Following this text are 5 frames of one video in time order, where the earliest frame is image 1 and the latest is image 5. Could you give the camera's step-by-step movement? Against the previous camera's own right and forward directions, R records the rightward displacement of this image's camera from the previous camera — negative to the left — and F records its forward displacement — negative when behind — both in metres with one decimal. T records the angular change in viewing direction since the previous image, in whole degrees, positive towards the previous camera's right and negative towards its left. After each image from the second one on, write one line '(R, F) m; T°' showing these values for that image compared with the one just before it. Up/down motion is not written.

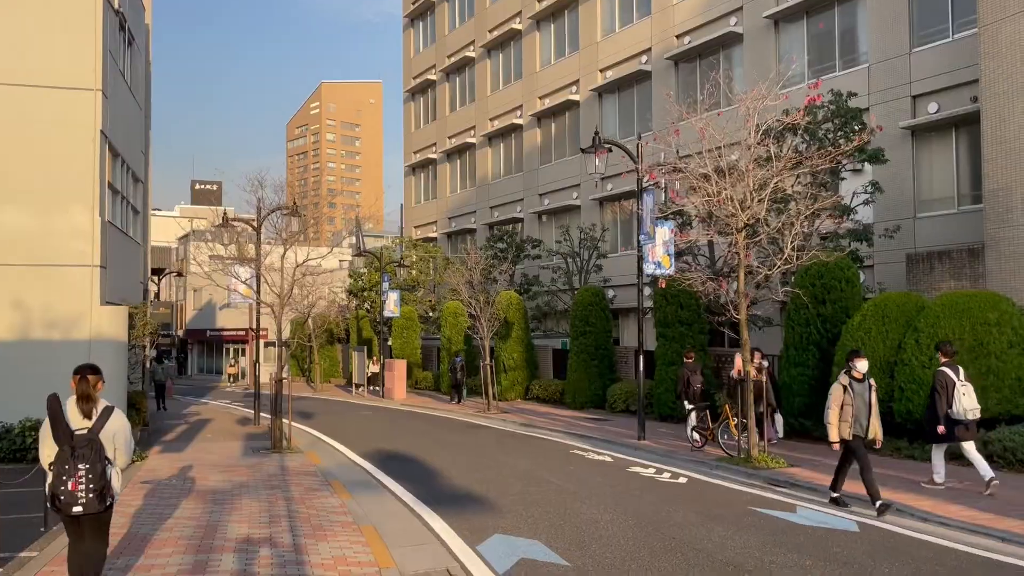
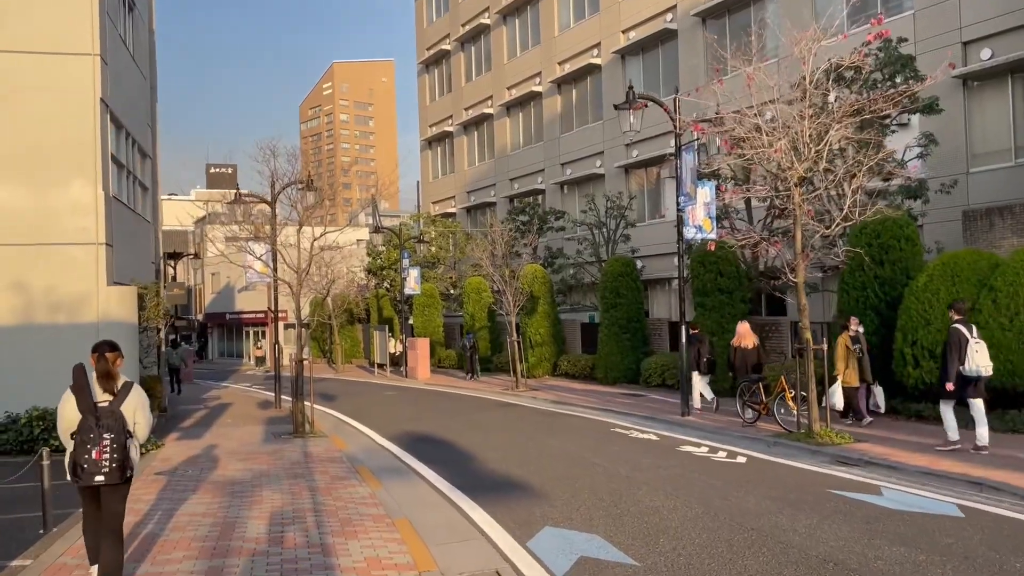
(-0.3, +1.1) m; -1°
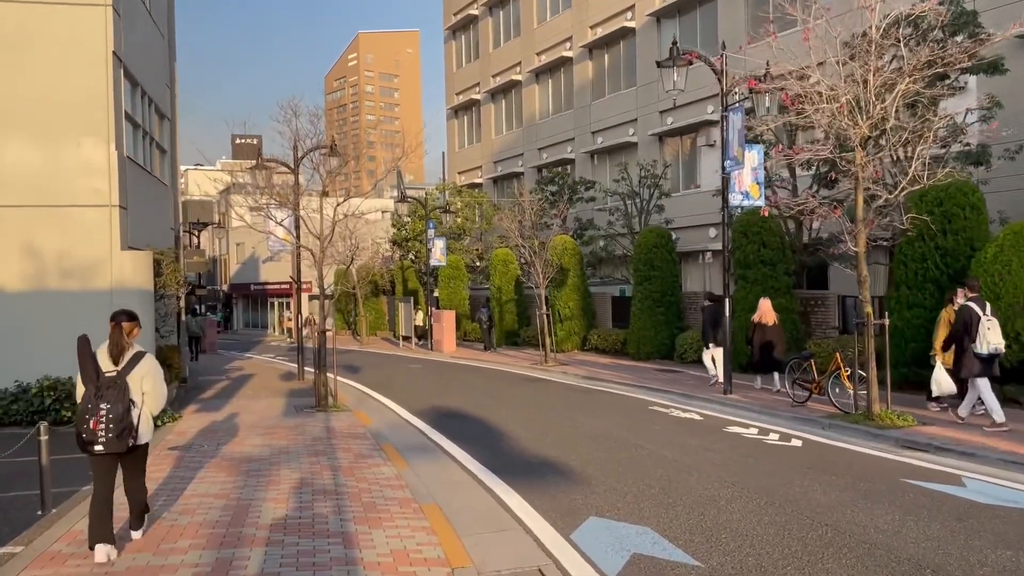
(-0.2, +0.8) m; -2°
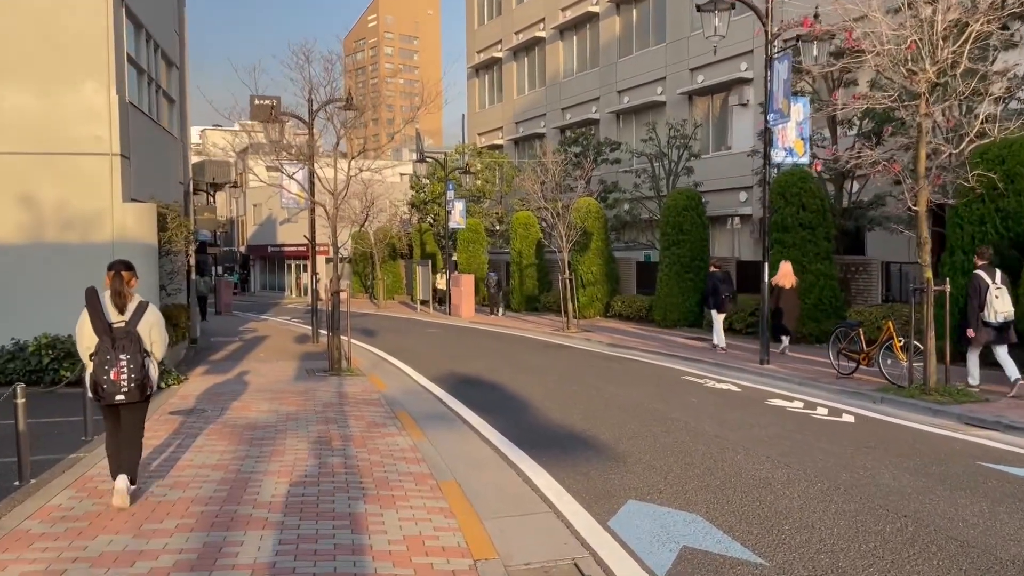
(-0.1, +0.8) m; -1°
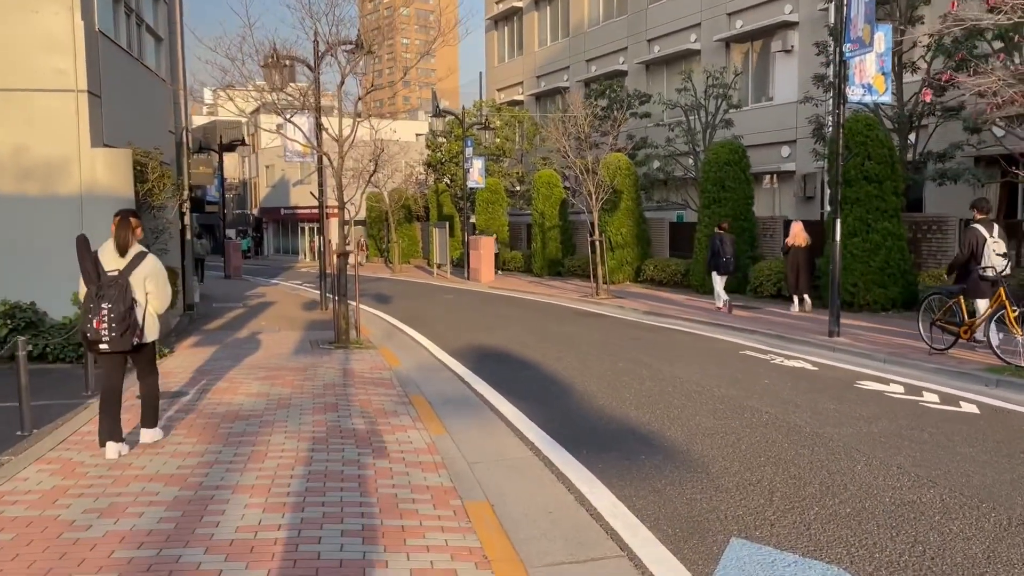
(-0.2, +1.8) m; -1°
